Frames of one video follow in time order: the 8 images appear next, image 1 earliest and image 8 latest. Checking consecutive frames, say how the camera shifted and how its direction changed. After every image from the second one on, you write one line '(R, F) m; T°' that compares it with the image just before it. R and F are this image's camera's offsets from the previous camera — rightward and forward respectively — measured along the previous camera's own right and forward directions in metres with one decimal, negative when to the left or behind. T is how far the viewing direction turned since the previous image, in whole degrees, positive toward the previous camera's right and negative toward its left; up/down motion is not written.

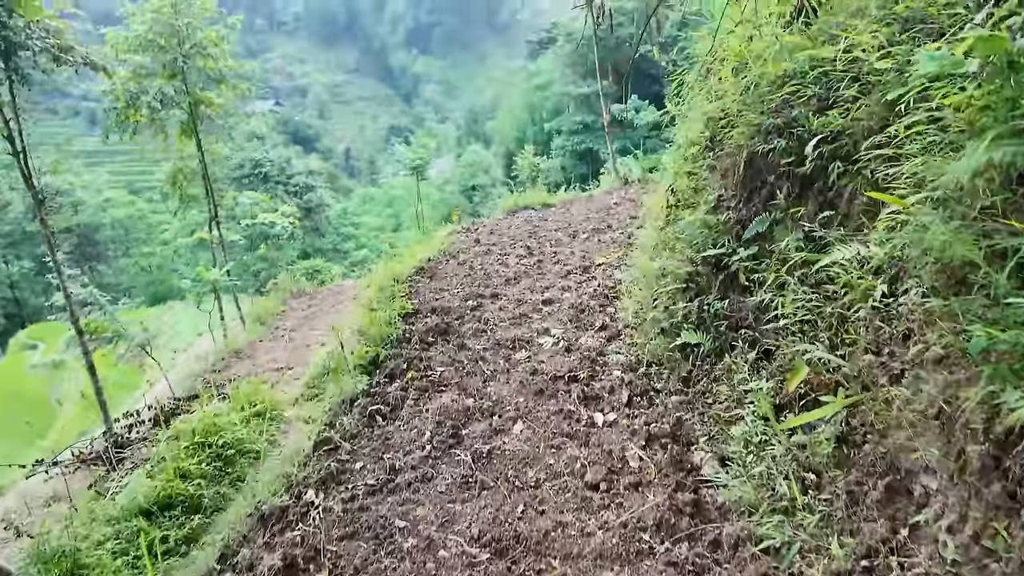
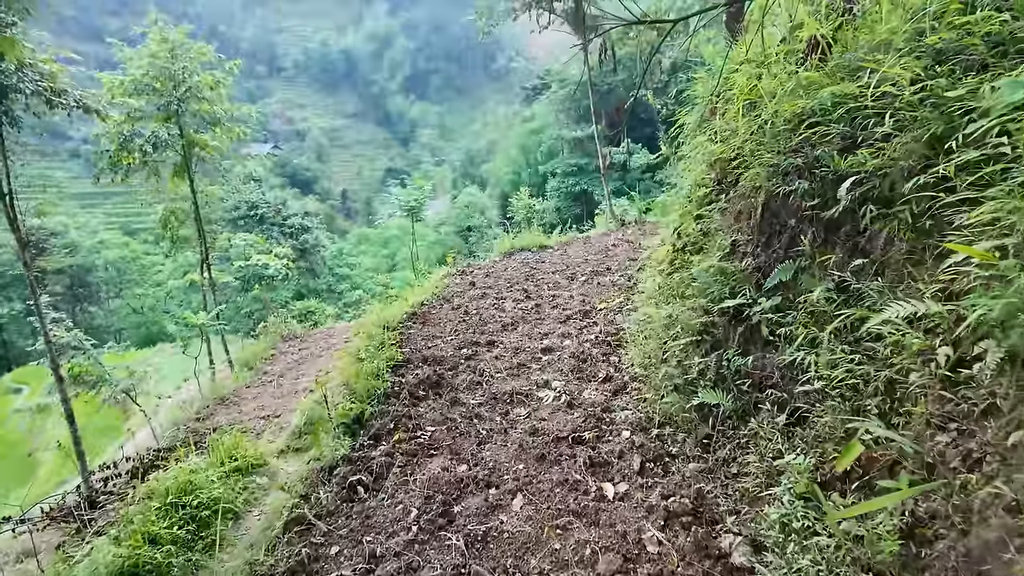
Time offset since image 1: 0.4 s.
(0.0, +0.2) m; 0°
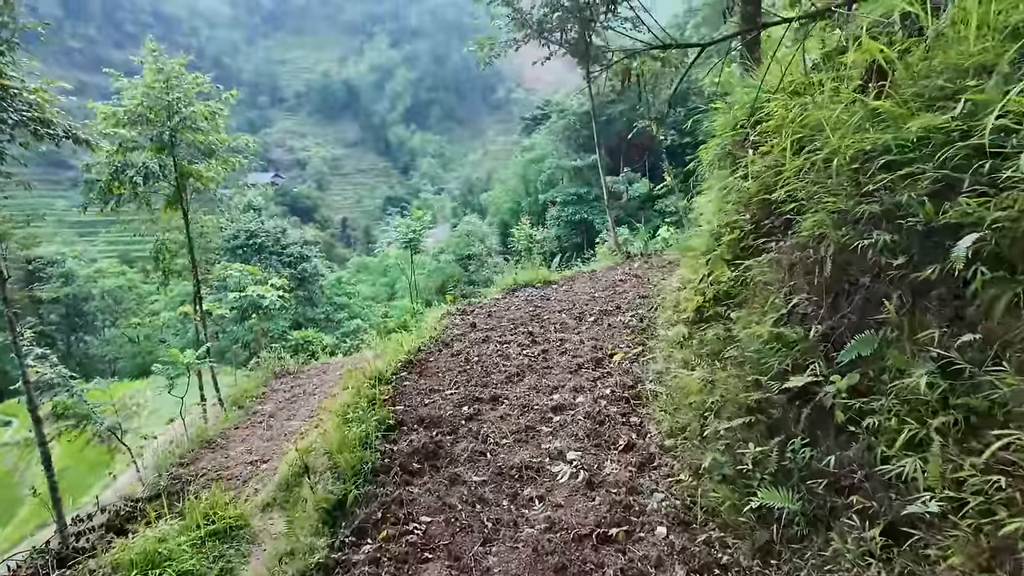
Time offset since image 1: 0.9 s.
(0.0, +0.4) m; 0°
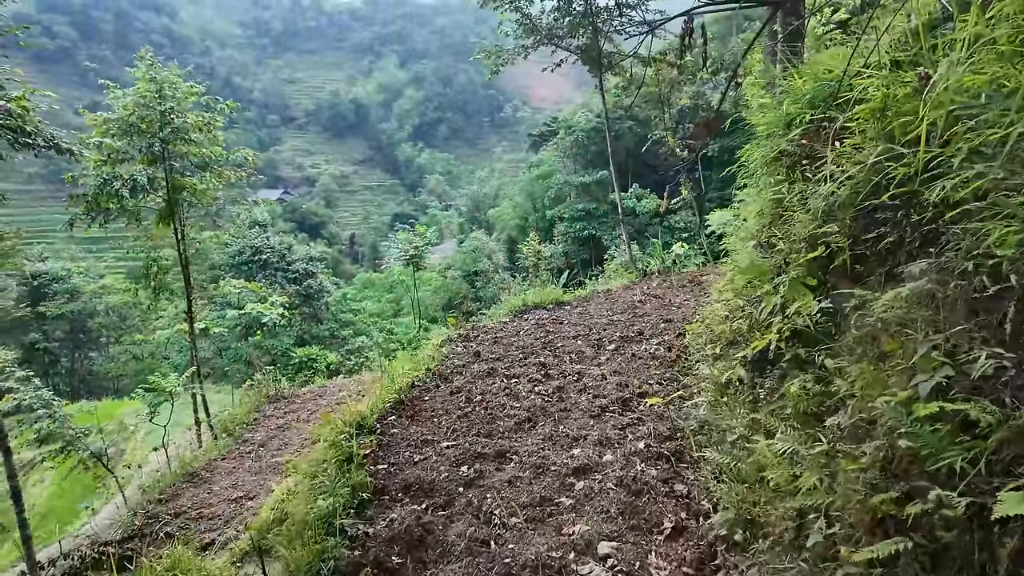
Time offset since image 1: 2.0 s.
(0.0, +0.7) m; -1°
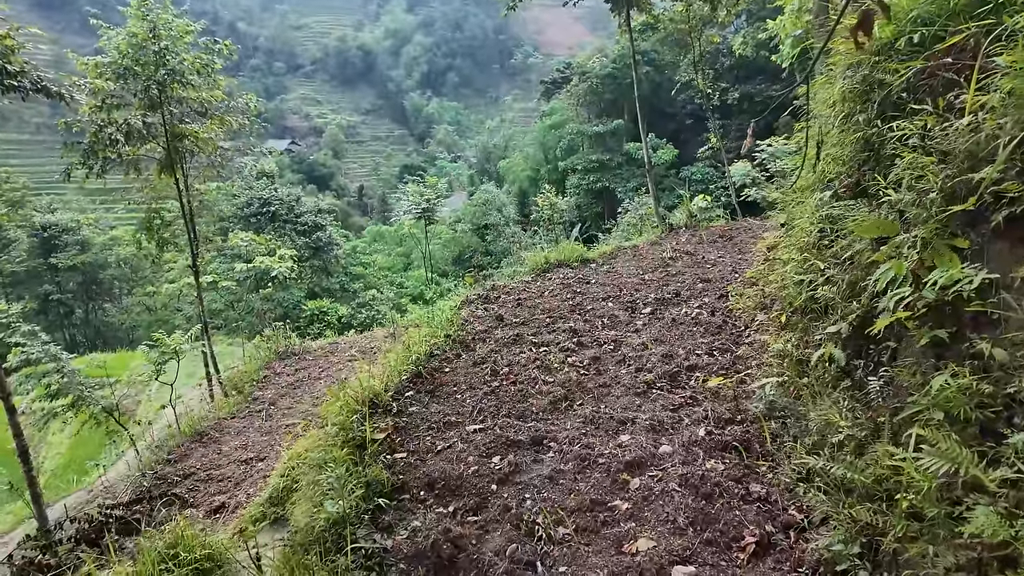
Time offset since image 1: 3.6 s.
(-0.1, +0.5) m; -1°
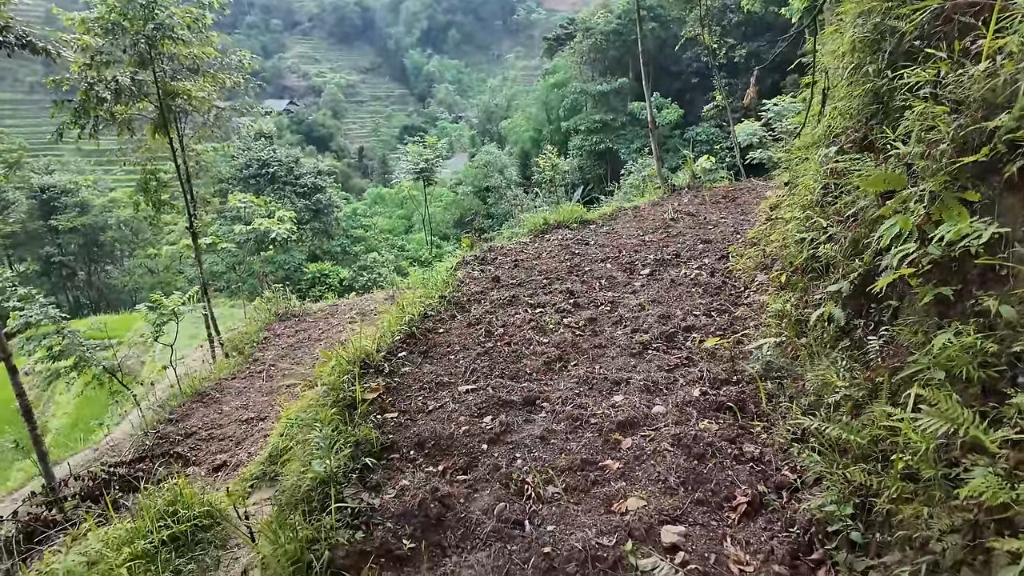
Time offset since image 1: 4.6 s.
(0.0, +0.1) m; 0°
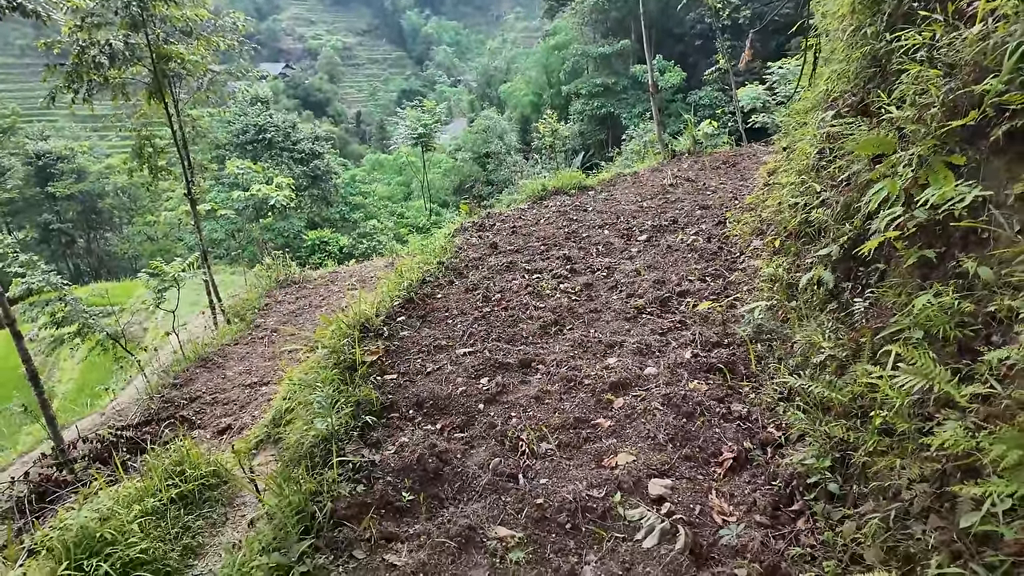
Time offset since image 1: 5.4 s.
(0.0, 0.0) m; 0°
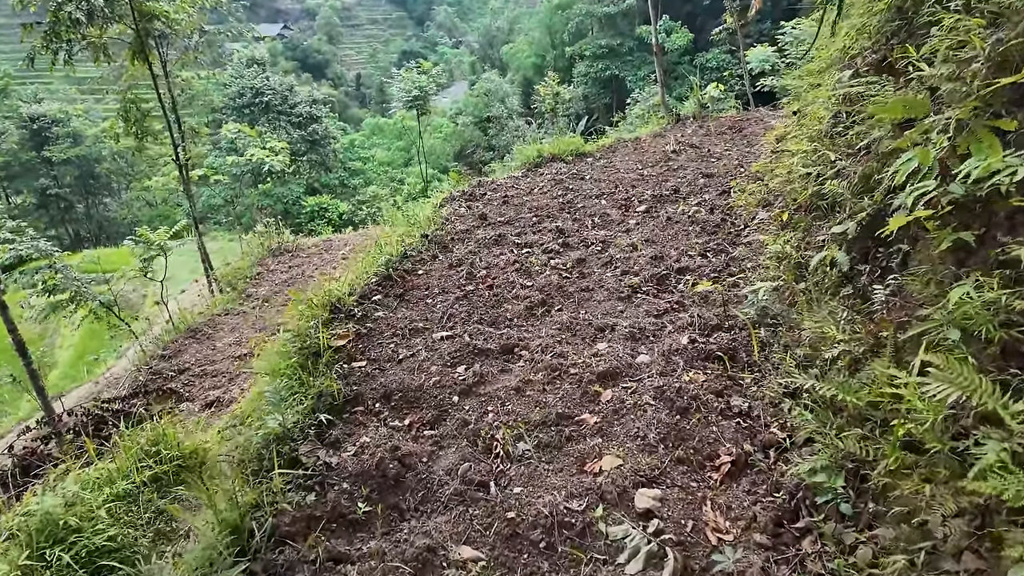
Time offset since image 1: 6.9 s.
(+0.1, +0.2) m; 0°
